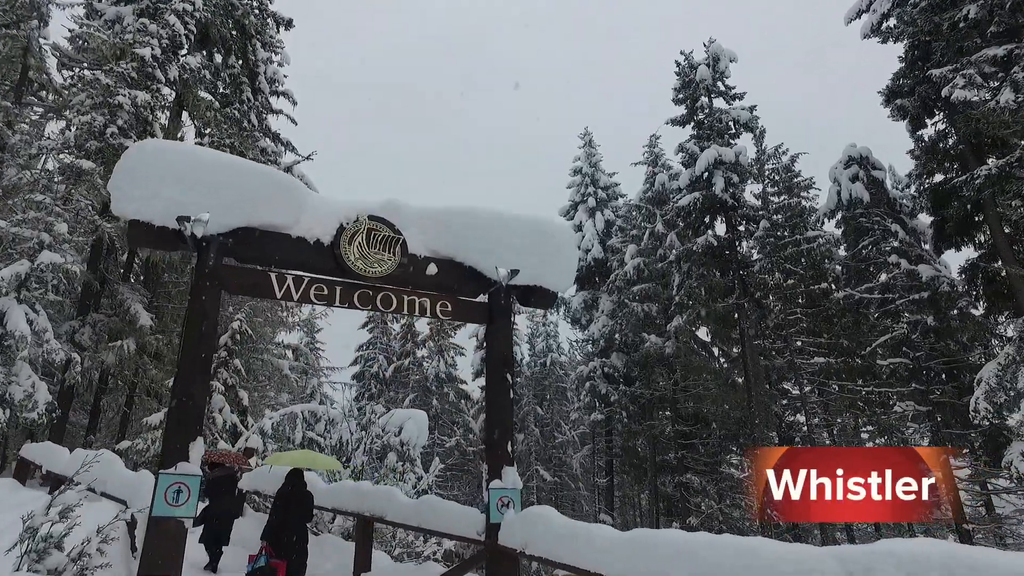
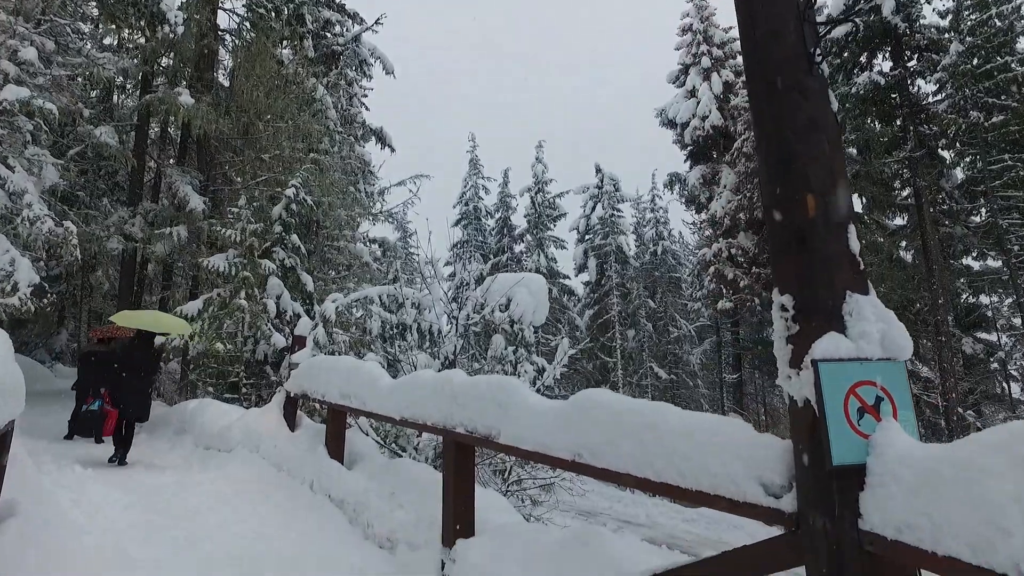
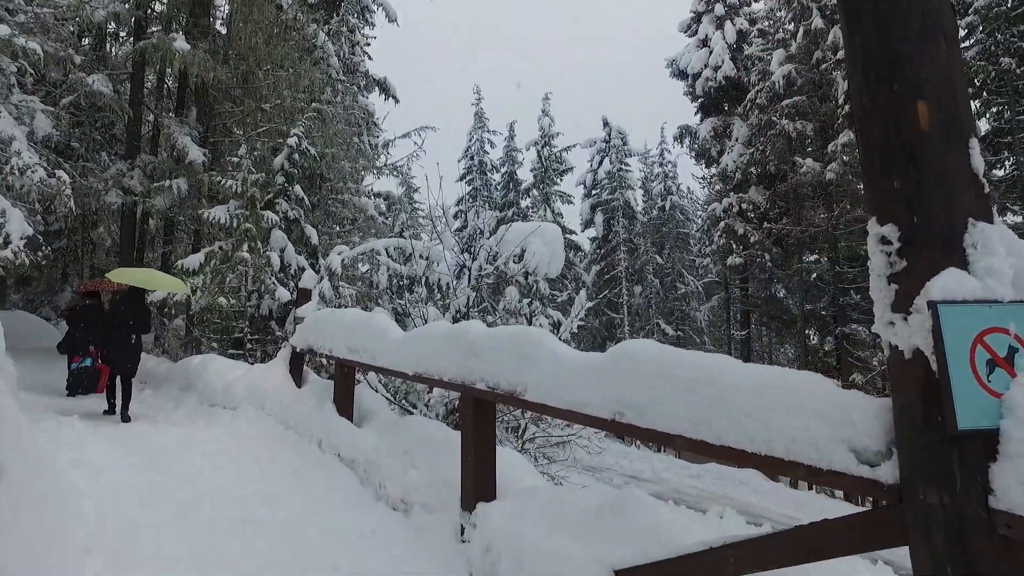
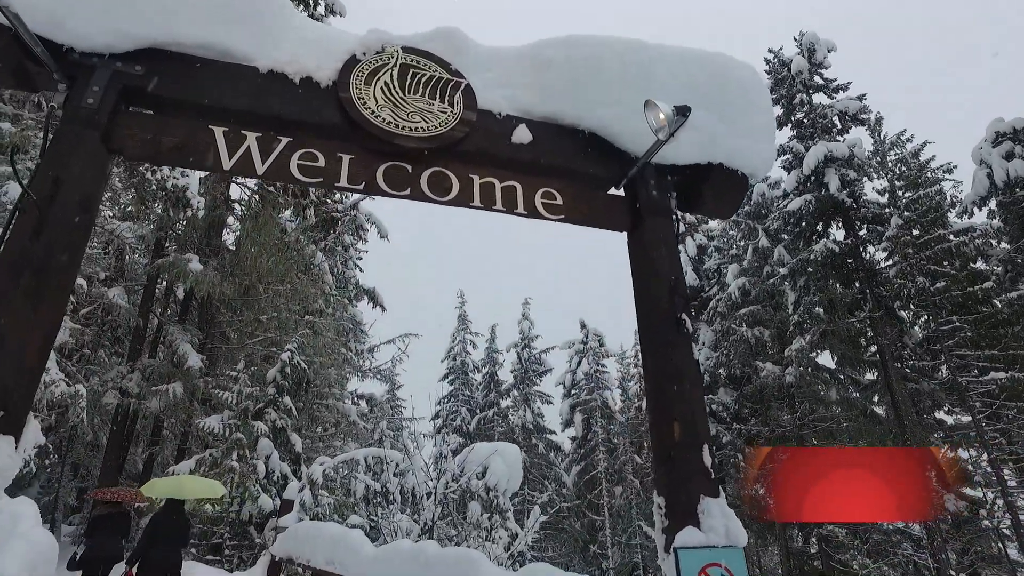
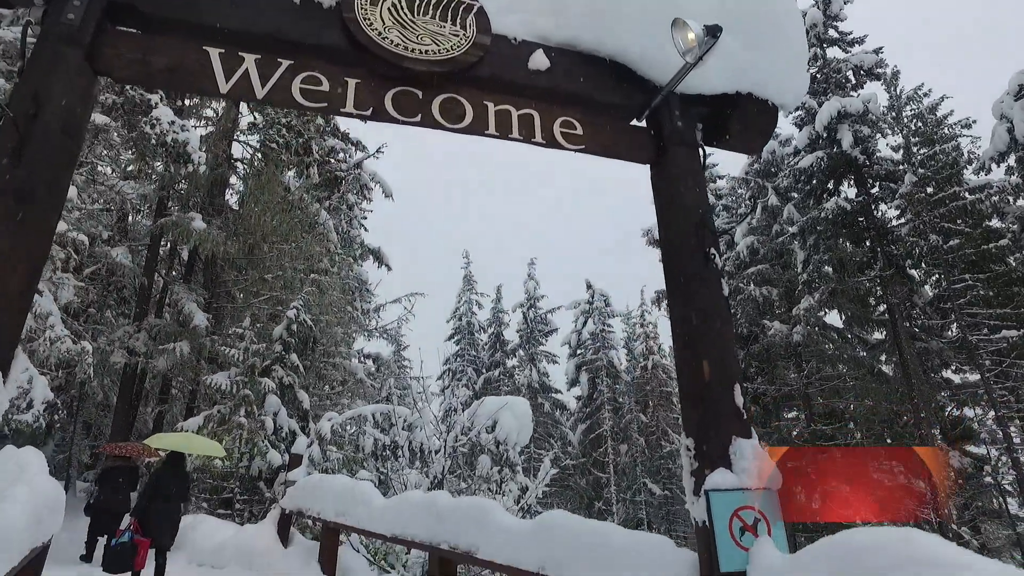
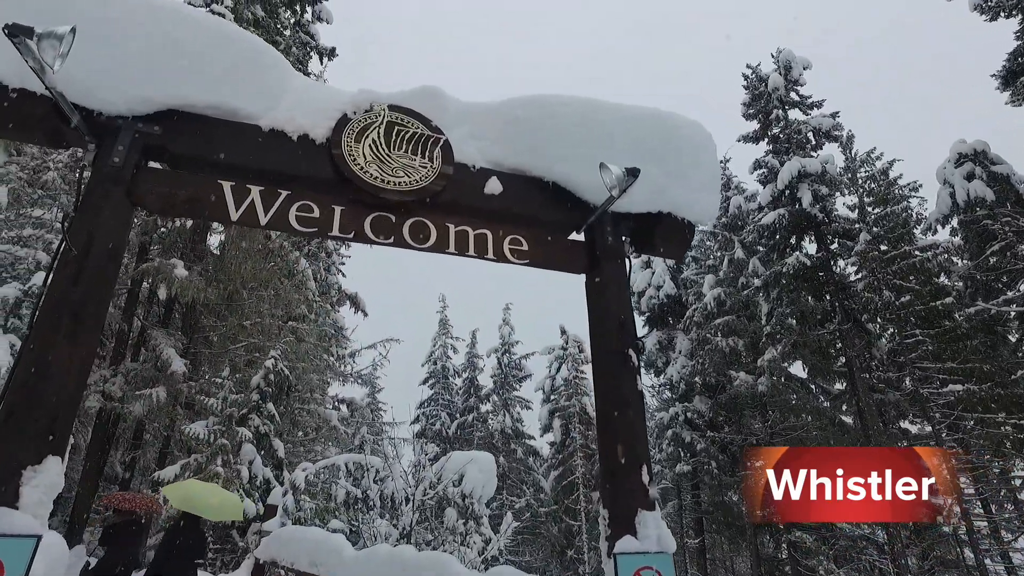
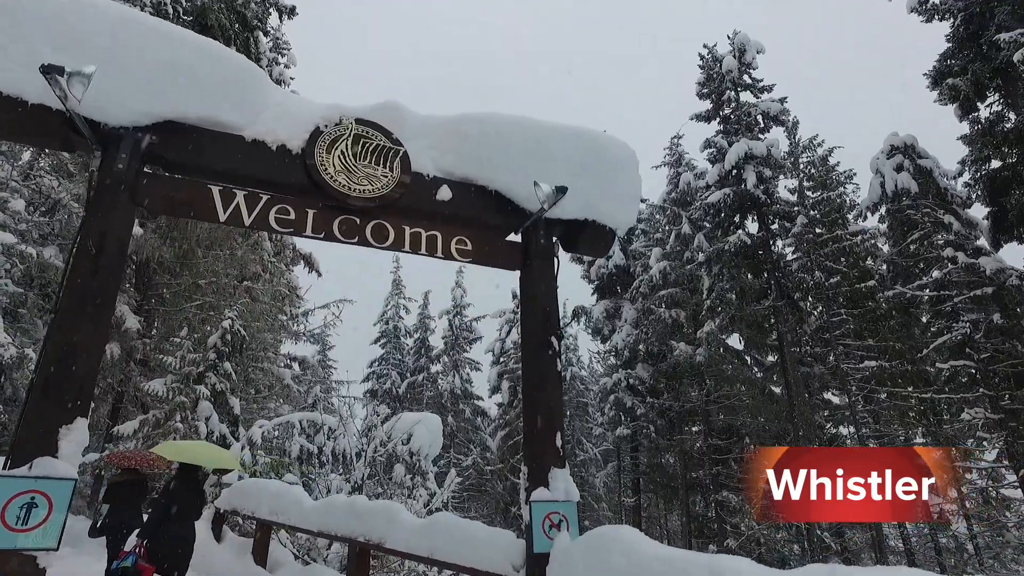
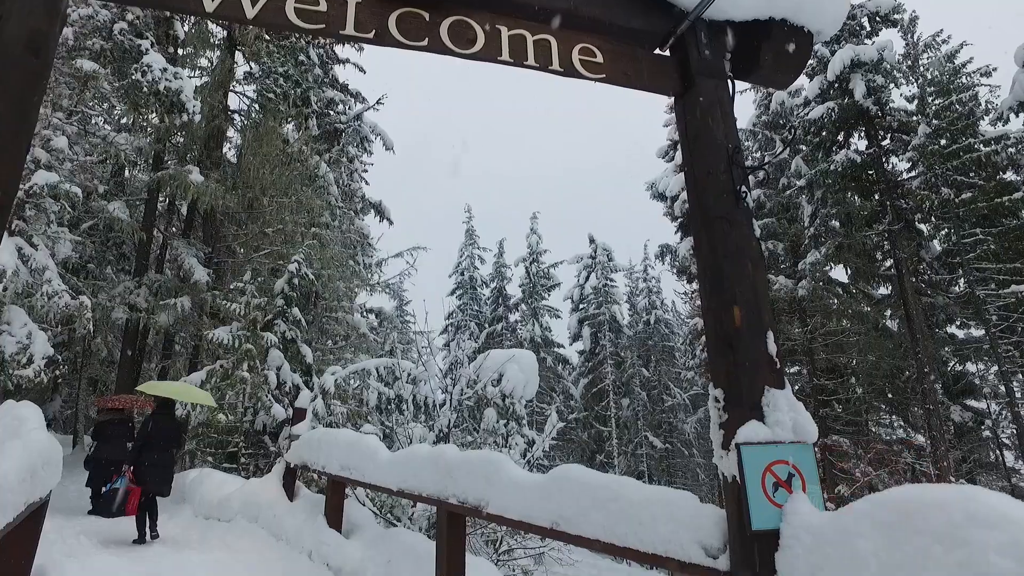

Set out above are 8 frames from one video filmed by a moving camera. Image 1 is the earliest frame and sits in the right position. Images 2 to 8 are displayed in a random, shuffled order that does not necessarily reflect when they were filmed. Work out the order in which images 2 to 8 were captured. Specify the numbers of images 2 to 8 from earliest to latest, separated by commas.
7, 6, 4, 5, 8, 2, 3
